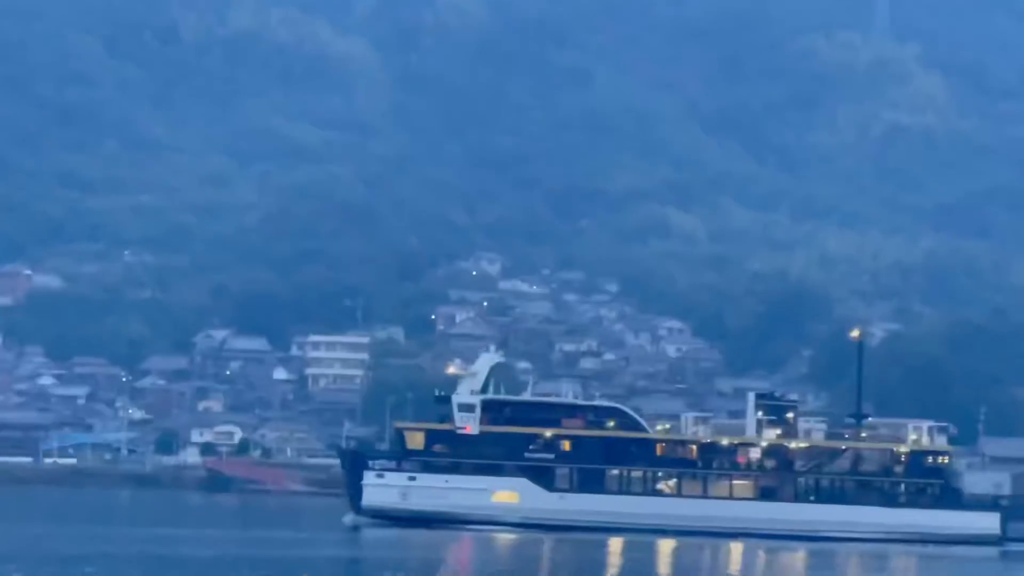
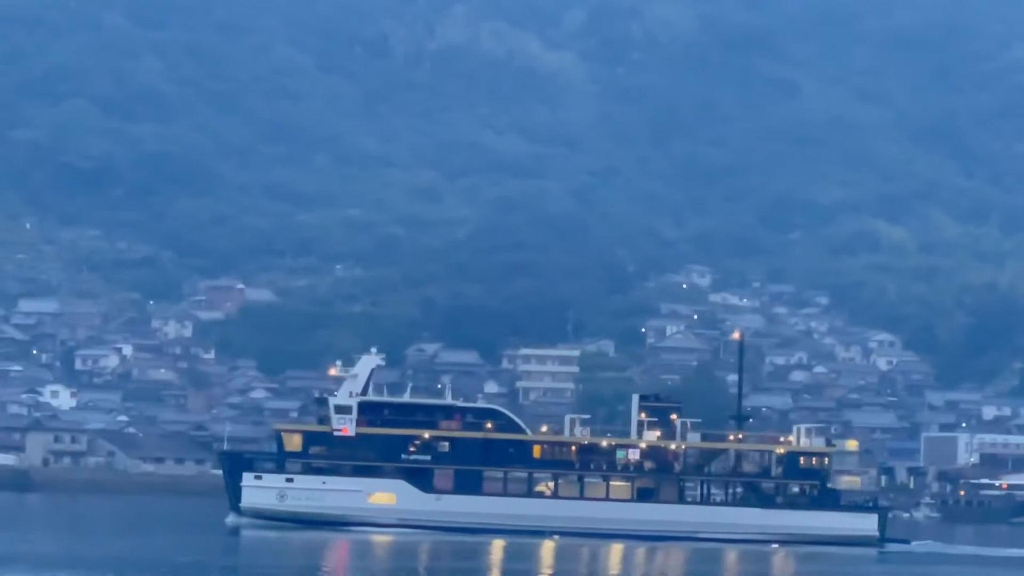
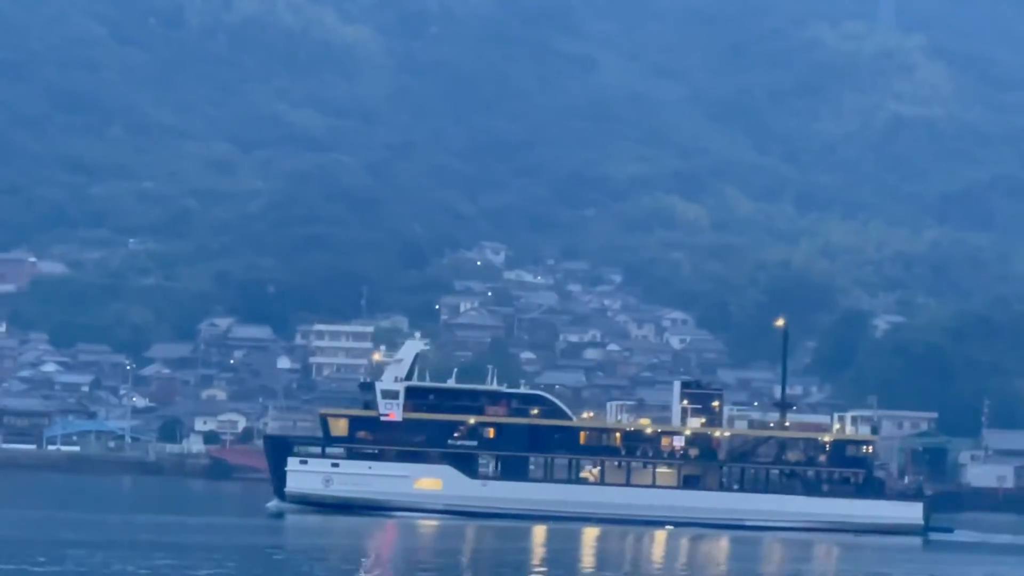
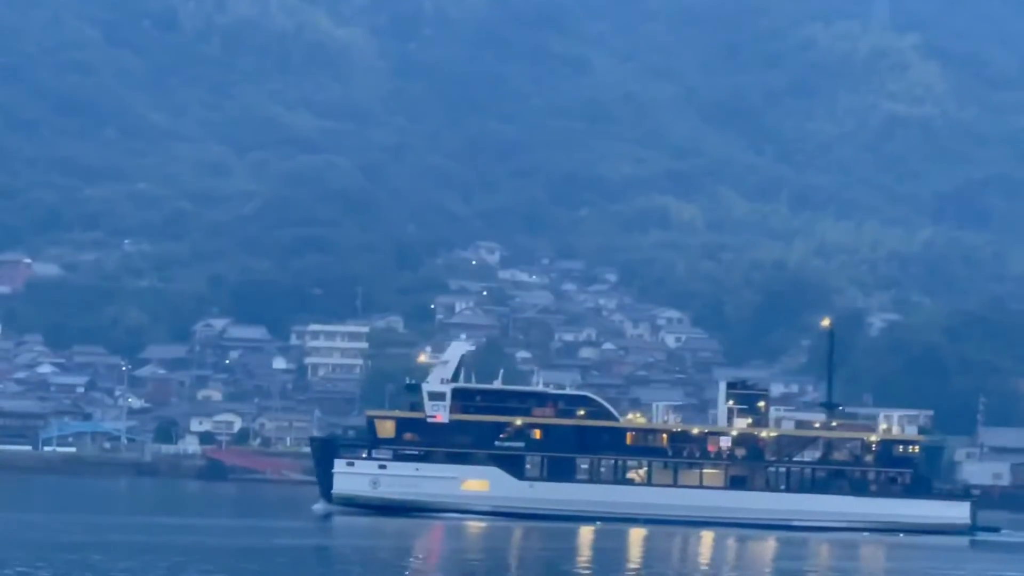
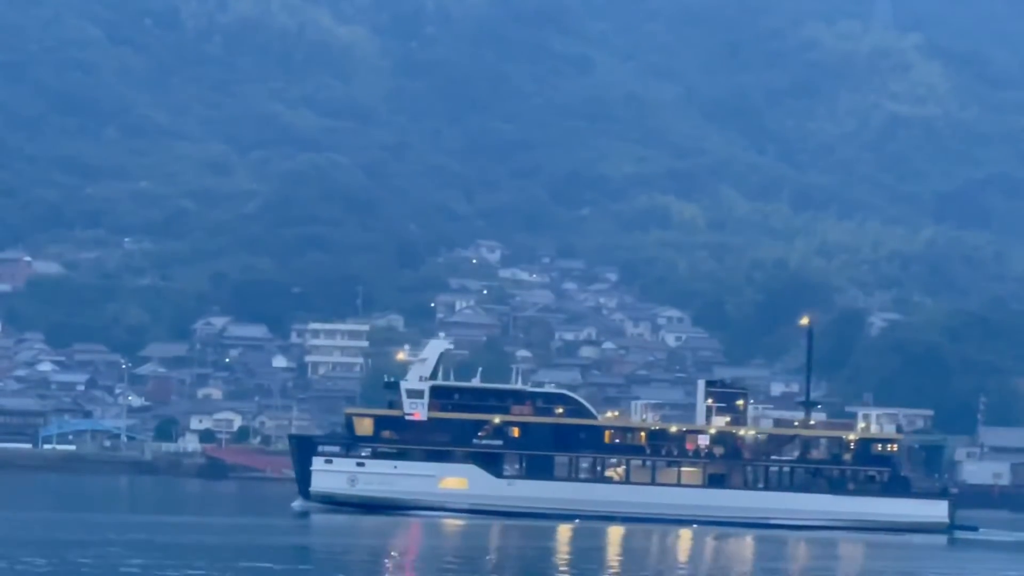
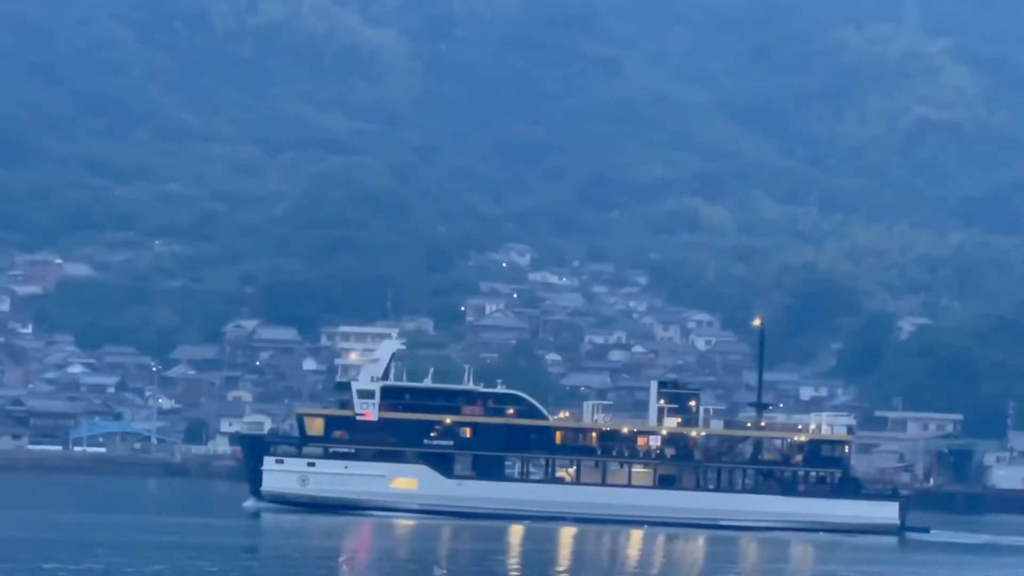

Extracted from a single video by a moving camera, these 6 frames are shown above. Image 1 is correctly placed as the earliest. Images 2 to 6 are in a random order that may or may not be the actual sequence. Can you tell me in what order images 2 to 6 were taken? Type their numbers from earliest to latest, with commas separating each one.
4, 5, 3, 6, 2
